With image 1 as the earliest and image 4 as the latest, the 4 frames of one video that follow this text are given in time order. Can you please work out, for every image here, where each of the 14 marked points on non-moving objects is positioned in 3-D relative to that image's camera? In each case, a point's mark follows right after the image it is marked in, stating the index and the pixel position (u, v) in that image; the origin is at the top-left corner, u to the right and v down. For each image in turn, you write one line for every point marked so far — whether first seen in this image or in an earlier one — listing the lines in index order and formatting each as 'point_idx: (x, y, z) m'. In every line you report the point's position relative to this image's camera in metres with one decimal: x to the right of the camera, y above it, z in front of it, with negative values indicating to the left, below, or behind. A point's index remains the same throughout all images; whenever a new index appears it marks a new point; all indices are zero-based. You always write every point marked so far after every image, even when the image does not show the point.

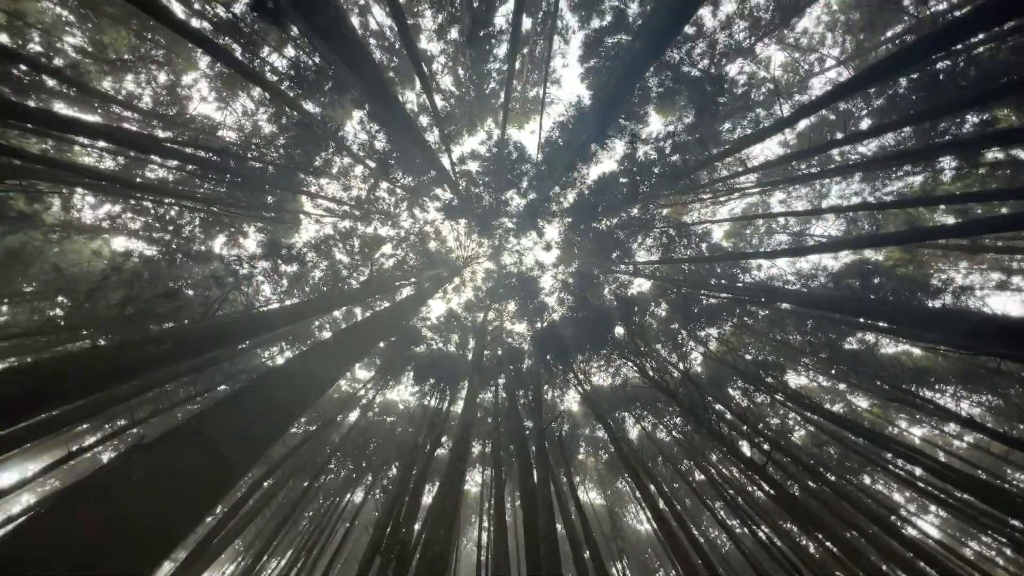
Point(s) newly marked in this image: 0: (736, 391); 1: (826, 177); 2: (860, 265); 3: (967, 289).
0: (+5.8, -2.7, +10.6) m
1: (+5.3, +1.8, +6.9) m
2: (+6.6, +0.4, +7.8) m
3: (+8.5, 0.0, +7.6) m
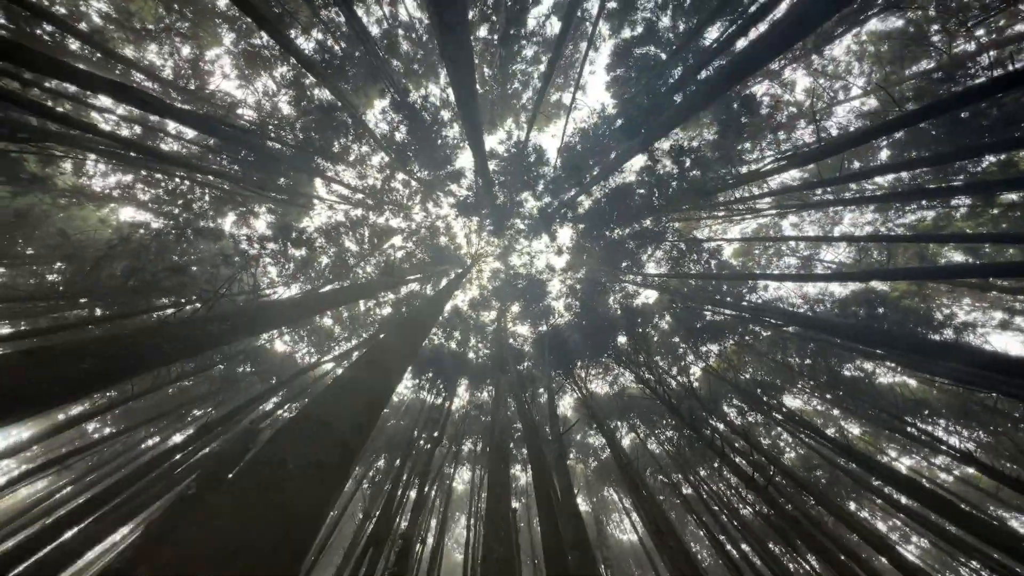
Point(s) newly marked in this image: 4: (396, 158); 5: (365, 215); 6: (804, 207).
0: (+5.8, -3.2, +10.7) m
1: (+5.6, +1.4, +7.0) m
2: (+6.8, -0.1, +7.9) m
3: (+8.6, -0.7, +7.7) m
4: (-2.4, +2.7, +8.6) m
5: (-3.3, +1.7, +9.2) m
6: (+5.3, +1.5, +7.4) m
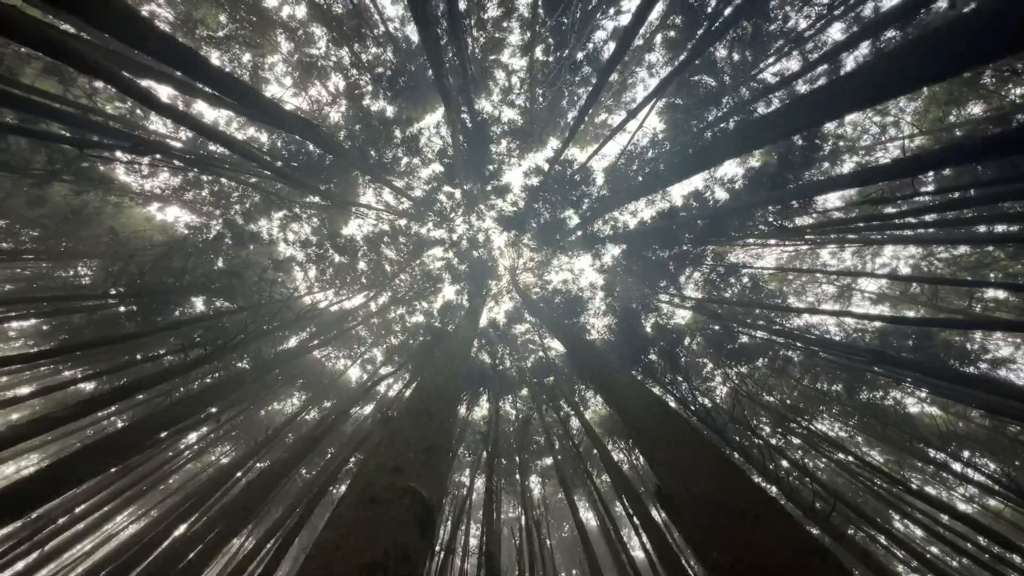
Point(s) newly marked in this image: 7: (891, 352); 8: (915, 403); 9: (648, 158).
0: (+6.5, -3.8, +10.8) m
1: (+6.6, +0.8, +7.2) m
2: (+7.7, -0.7, +8.1) m
3: (+9.5, -1.4, +7.9) m
4: (-1.4, +2.5, +8.7) m
5: (-2.4, +1.5, +9.4) m
6: (+6.2, +0.9, +7.6) m
7: (+7.0, -1.2, +7.4) m
8: (+9.2, -2.6, +9.4) m
9: (+2.7, +2.6, +8.3) m
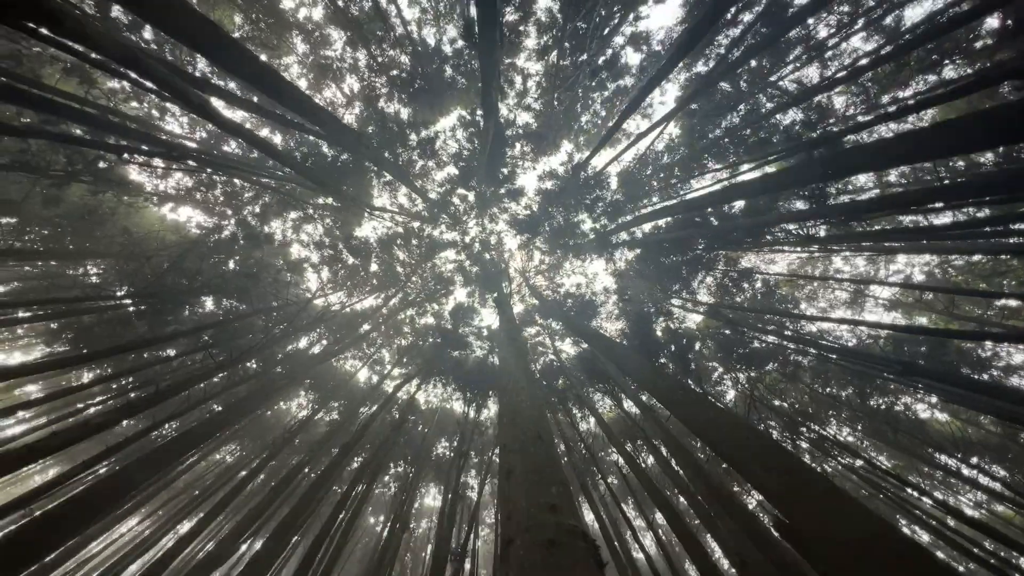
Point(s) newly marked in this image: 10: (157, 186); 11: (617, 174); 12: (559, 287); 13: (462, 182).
0: (+6.7, -3.9, +10.8) m
1: (+6.9, +0.7, +7.2) m
2: (+8.0, -0.9, +8.1) m
3: (+9.7, -1.5, +7.9) m
4: (-1.1, +2.4, +8.7) m
5: (-2.1, +1.4, +9.4) m
6: (+6.5, +0.8, +7.6) m
7: (+7.3, -1.3, +7.4) m
8: (+9.4, -2.7, +9.4) m
9: (+3.1, +2.6, +8.3) m
10: (-7.4, +2.1, +8.6) m
11: (+2.2, +2.4, +8.6) m
12: (+1.1, +0.1, +10.2) m
13: (-1.1, +2.3, +8.8) m
